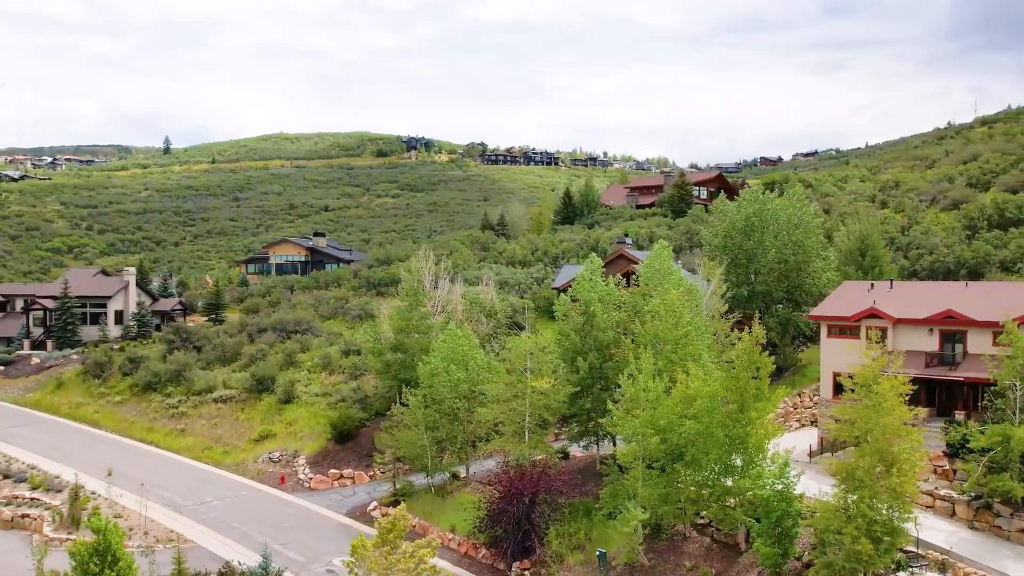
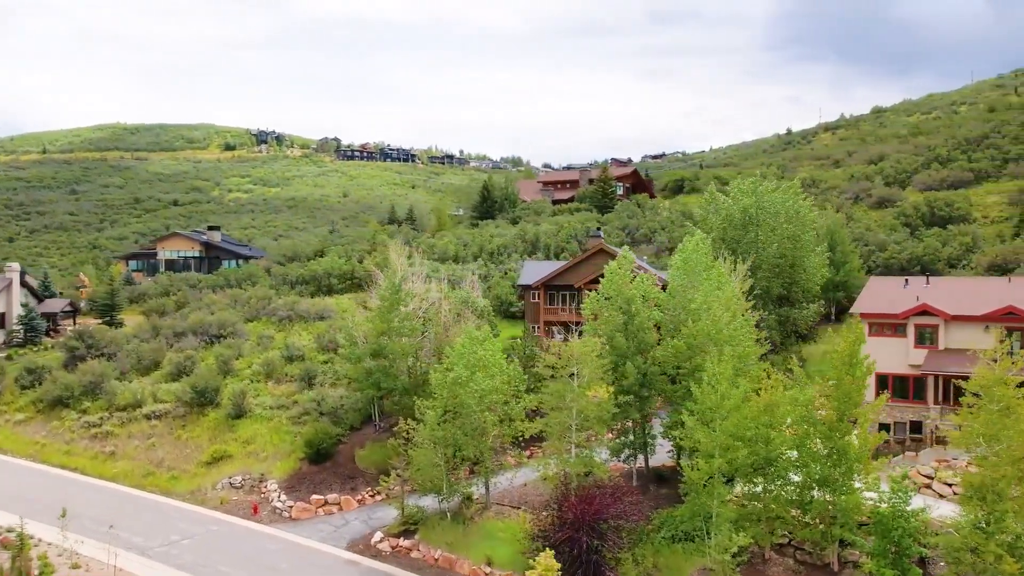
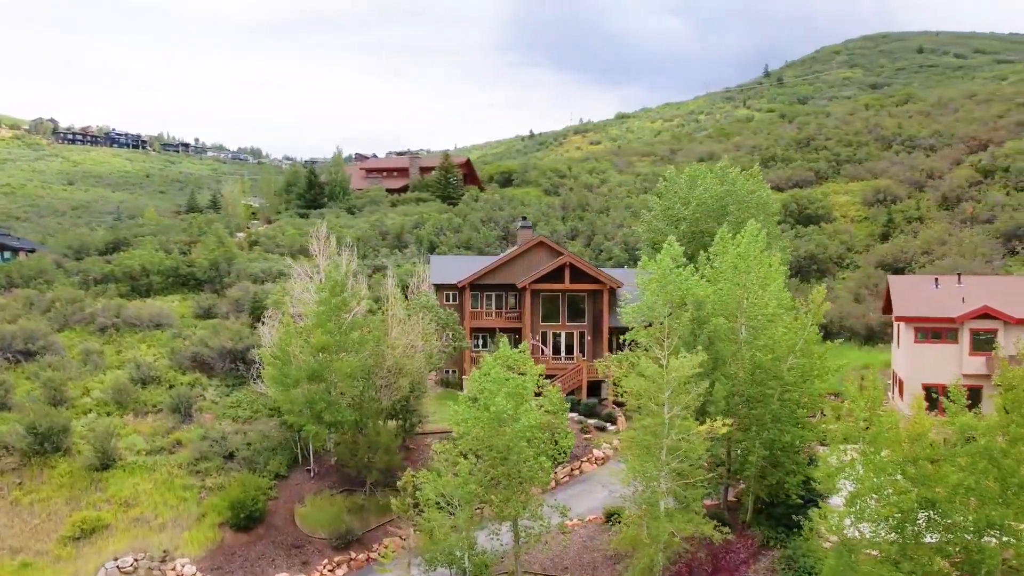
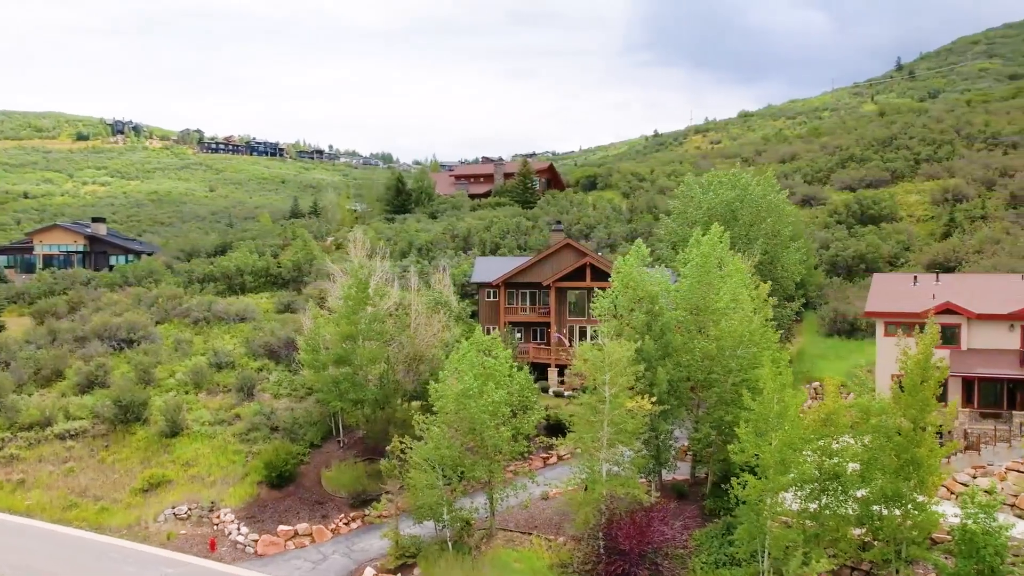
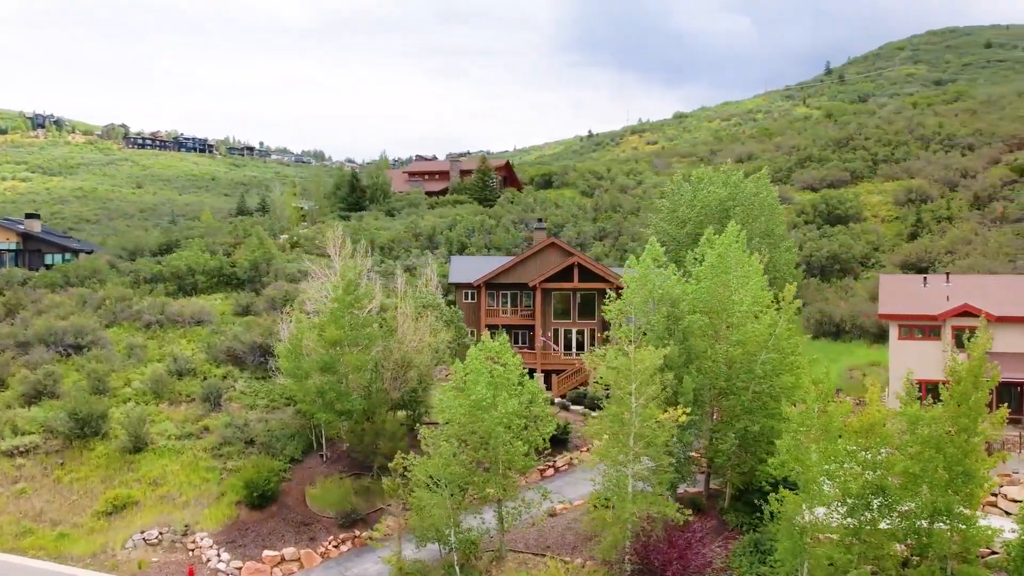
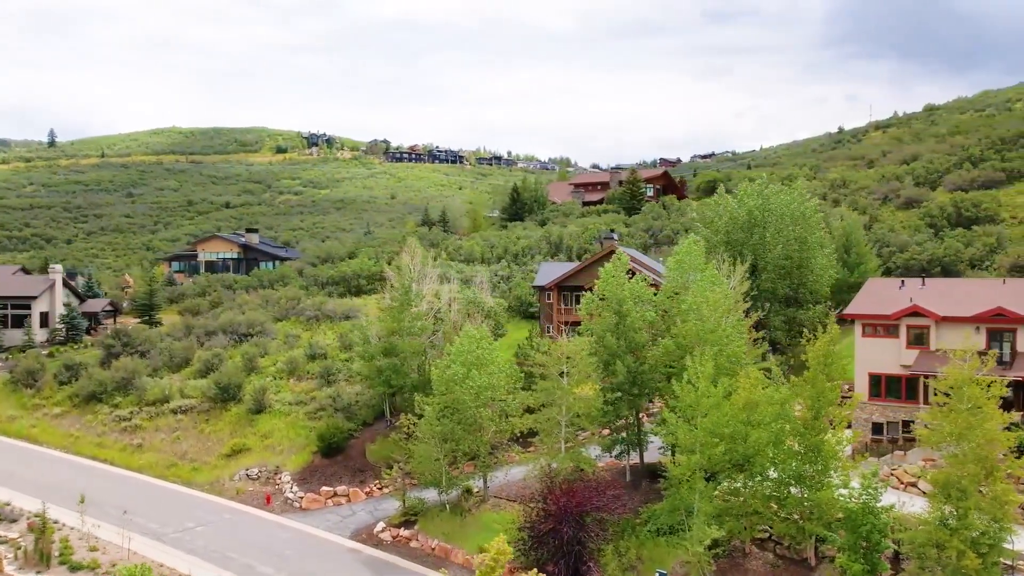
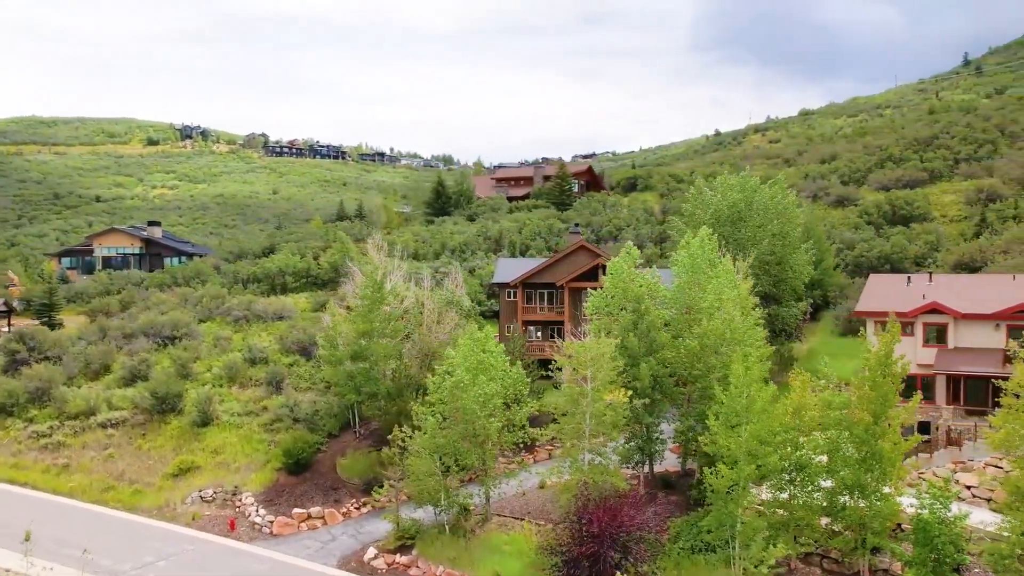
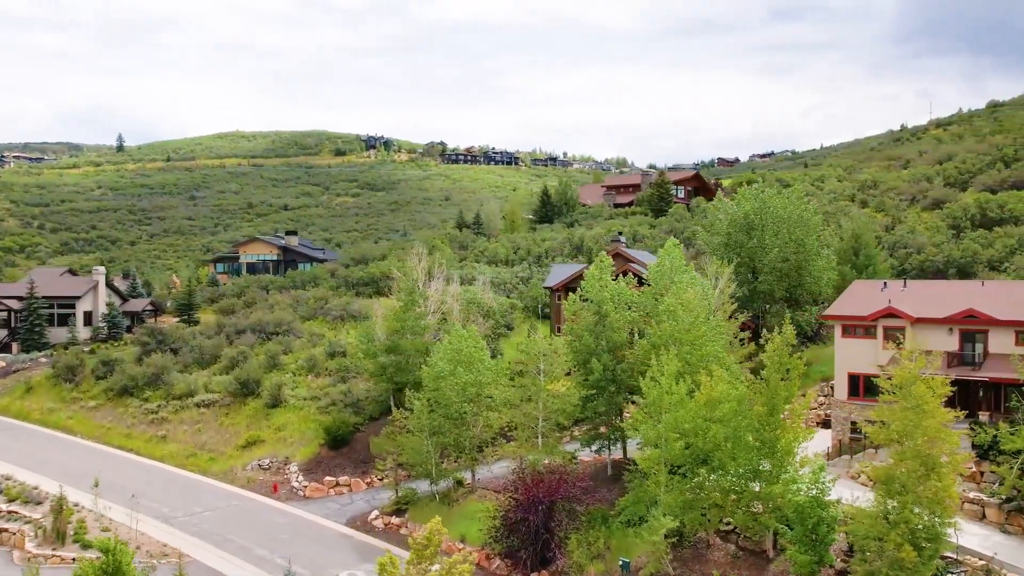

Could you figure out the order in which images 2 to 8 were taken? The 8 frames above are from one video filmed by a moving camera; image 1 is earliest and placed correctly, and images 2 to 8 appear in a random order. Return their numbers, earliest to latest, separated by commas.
8, 6, 2, 7, 4, 5, 3
